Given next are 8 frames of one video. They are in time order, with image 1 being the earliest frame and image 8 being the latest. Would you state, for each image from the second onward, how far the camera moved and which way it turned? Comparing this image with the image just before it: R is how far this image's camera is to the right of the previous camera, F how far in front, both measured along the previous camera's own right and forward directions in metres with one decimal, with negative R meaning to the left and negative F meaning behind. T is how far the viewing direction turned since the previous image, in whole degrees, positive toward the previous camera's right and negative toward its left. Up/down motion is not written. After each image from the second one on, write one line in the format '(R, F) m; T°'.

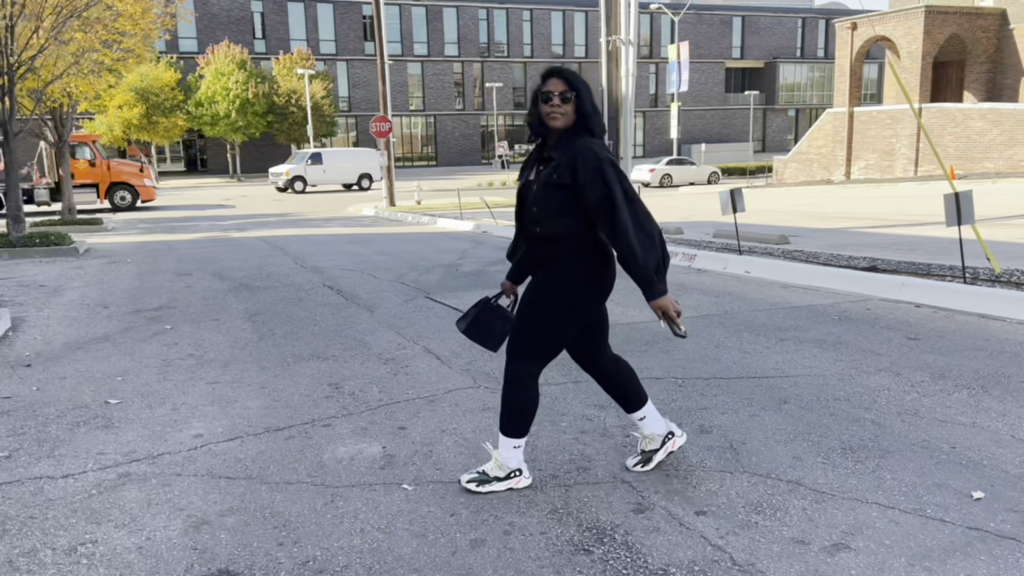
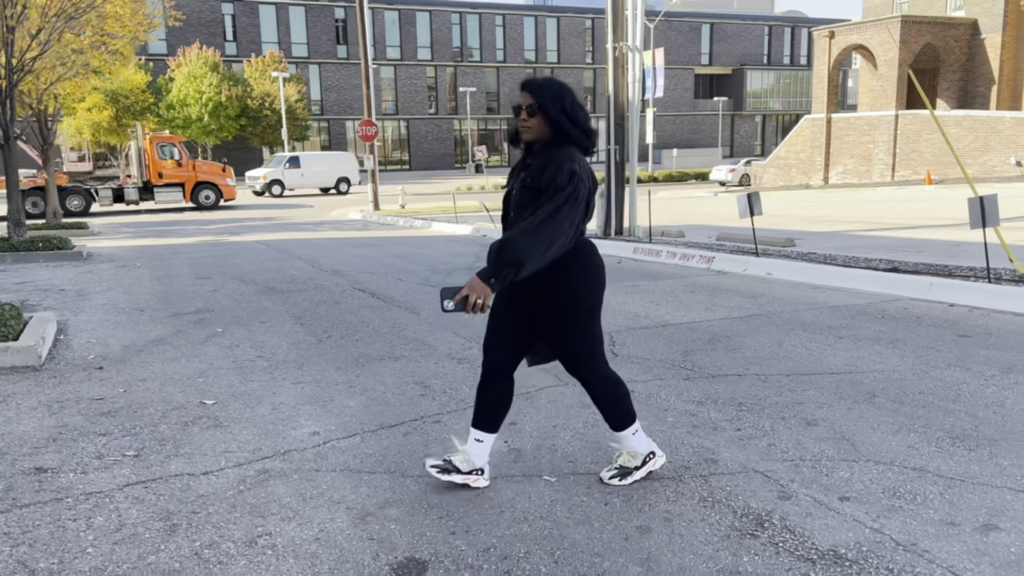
(-0.7, -0.1) m; +2°
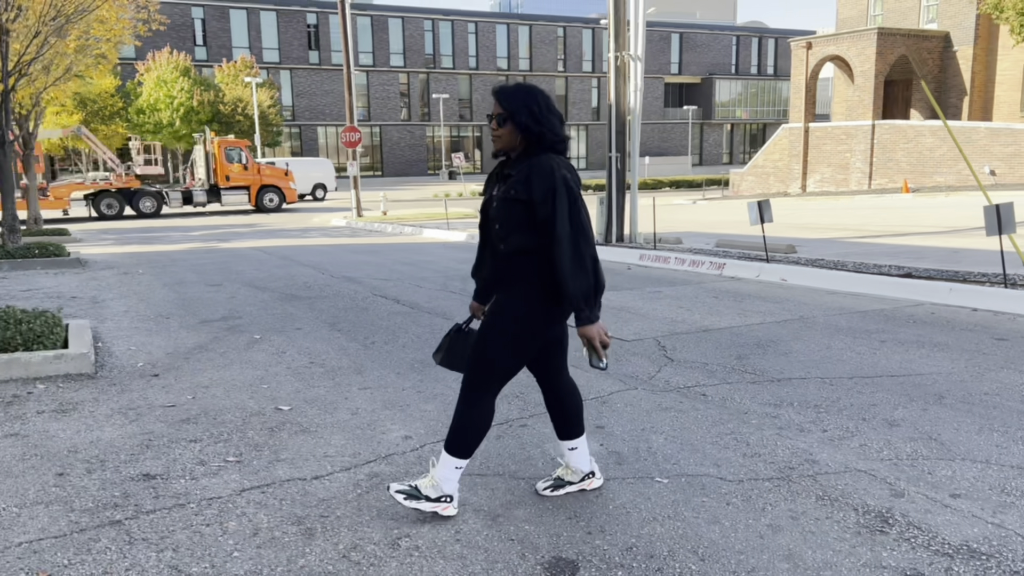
(-0.6, 0.0) m; +2°
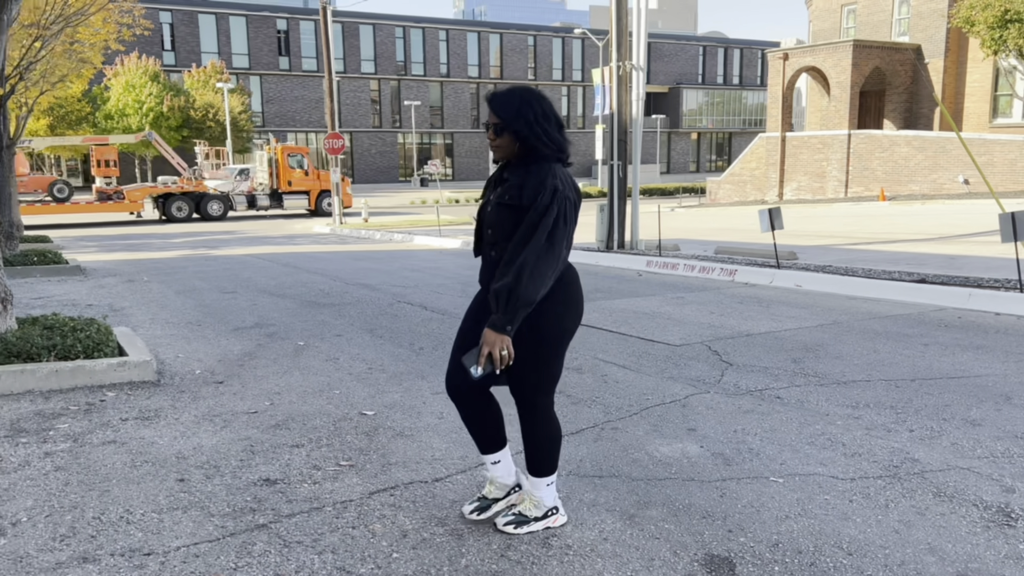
(-0.7, -0.1) m; +2°
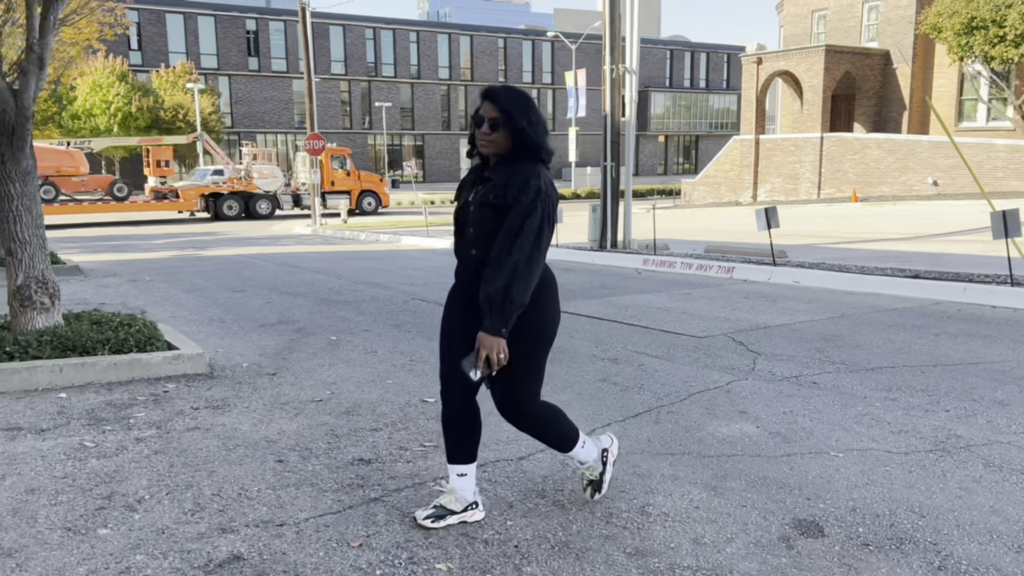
(-0.5, -0.2) m; +2°
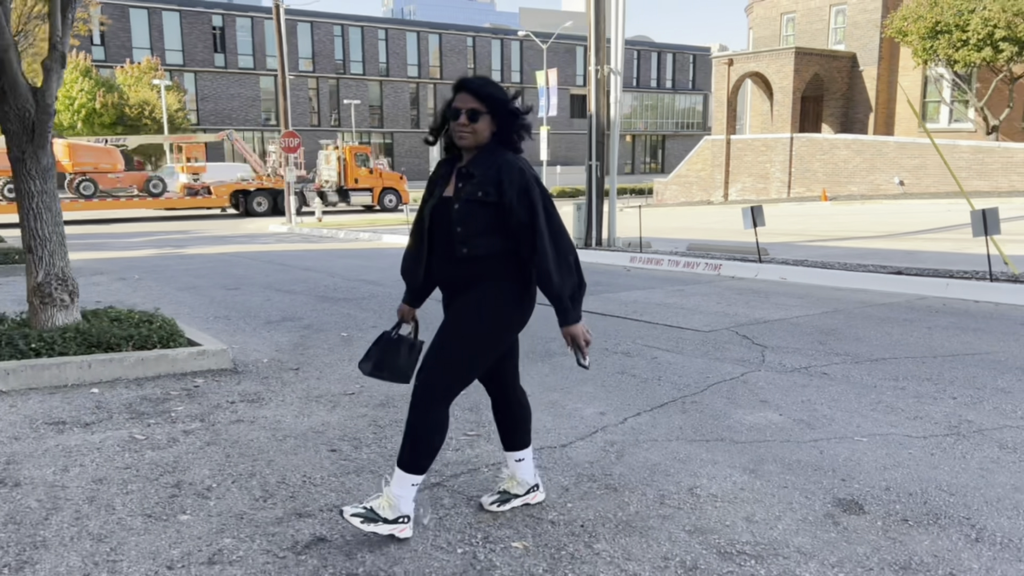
(-0.4, -0.2) m; +2°
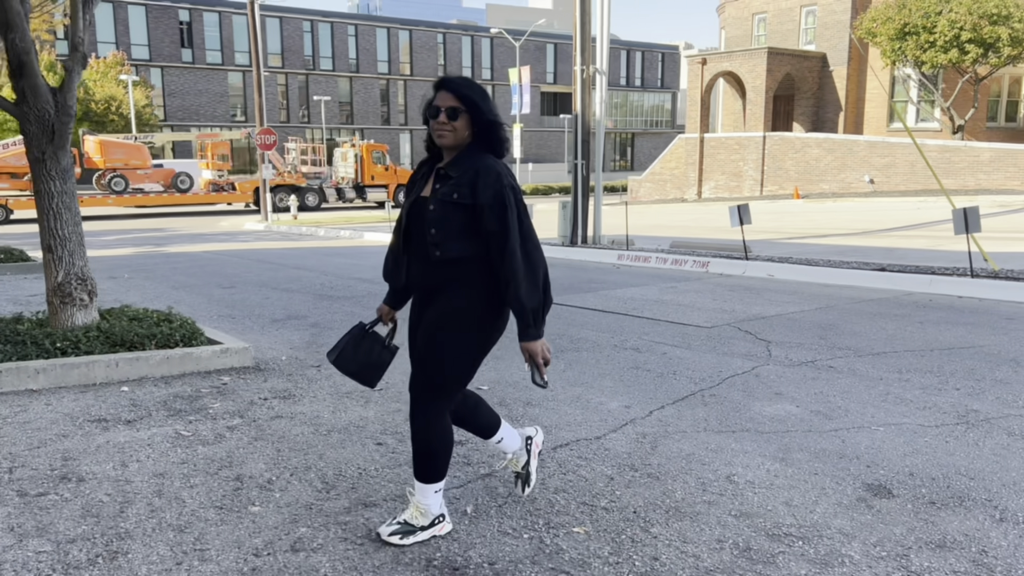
(-0.4, -0.2) m; +2°
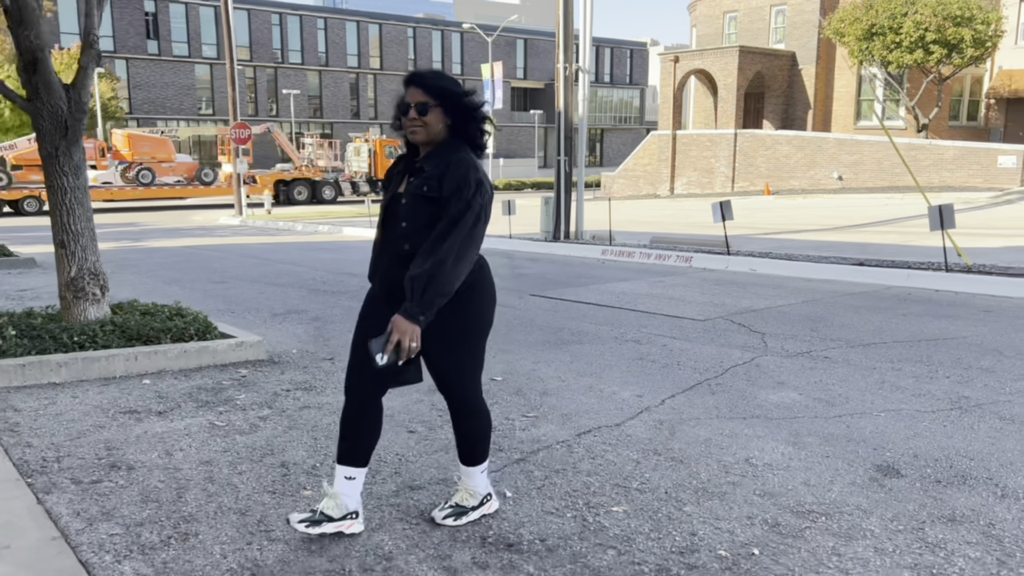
(-0.3, -0.2) m; +2°
